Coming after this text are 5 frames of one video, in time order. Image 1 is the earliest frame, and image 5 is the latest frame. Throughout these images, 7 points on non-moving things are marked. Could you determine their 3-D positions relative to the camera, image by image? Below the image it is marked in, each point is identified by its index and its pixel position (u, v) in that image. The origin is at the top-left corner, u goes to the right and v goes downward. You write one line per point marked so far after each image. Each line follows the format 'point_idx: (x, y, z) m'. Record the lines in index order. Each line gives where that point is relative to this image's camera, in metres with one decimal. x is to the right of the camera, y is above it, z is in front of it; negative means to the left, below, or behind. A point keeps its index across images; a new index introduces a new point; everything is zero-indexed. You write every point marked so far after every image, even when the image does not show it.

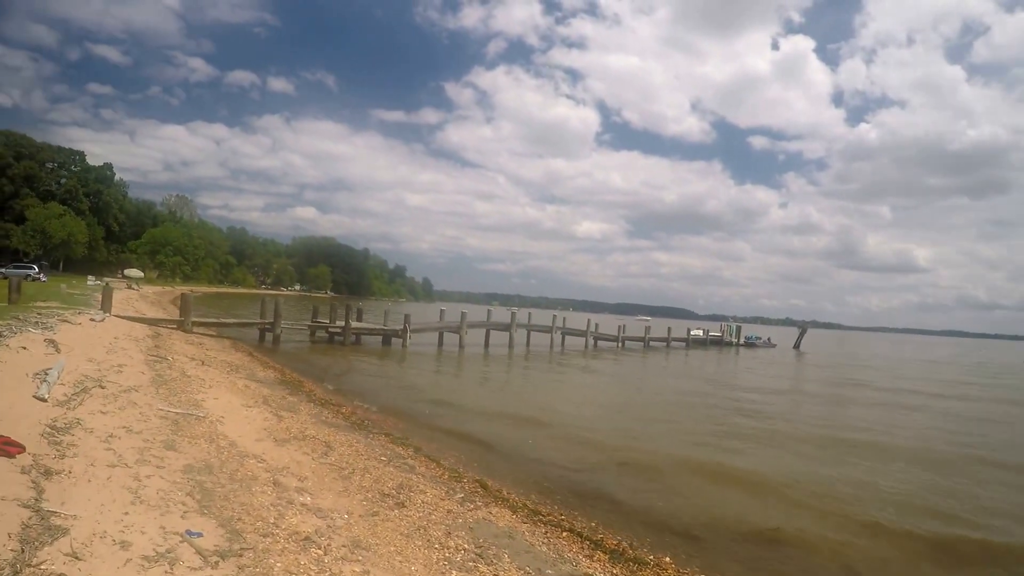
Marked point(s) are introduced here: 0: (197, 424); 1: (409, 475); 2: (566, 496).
0: (-7.1, -3.0, +13.7) m
1: (-2.0, -3.7, +12.1) m
2: (+1.2, -4.3, +12.8) m
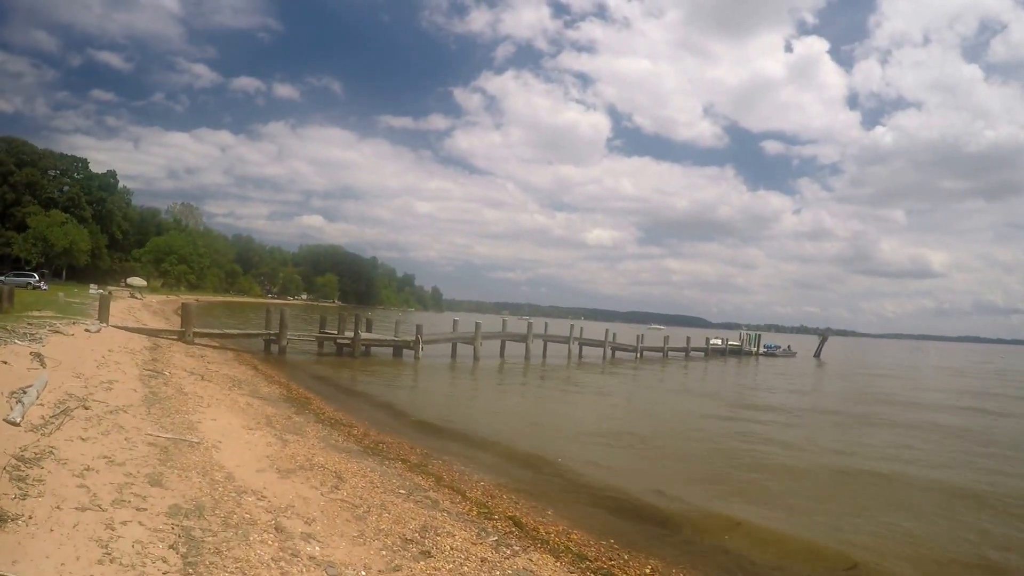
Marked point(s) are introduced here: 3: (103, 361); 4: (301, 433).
0: (-6.4, -3.2, +12.1) m
1: (-1.3, -3.9, +10.4) m
2: (+1.9, -4.5, +11.1) m
3: (-11.9, -2.1, +17.7) m
4: (-5.9, -3.8, +16.5) m
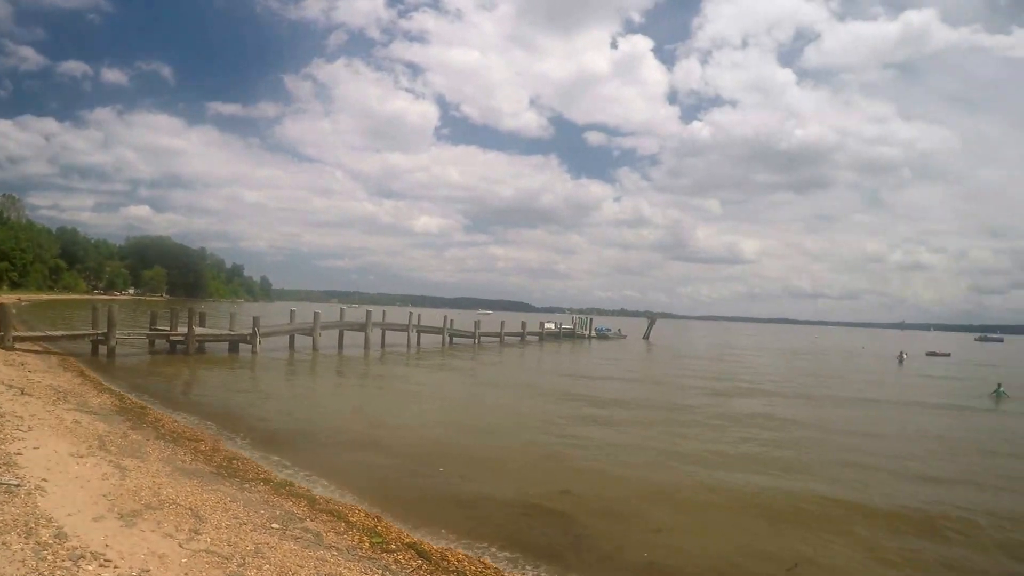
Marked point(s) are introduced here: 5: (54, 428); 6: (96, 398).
0: (-8.3, -3.6, +10.0) m
1: (-3.0, -4.1, +9.4) m
2: (+0.1, -4.6, +10.7) m
3: (-14.9, -2.7, +14.4) m
4: (-8.7, -4.2, +14.5) m
5: (-10.9, -3.6, +14.6) m
6: (-13.1, -3.9, +19.5) m
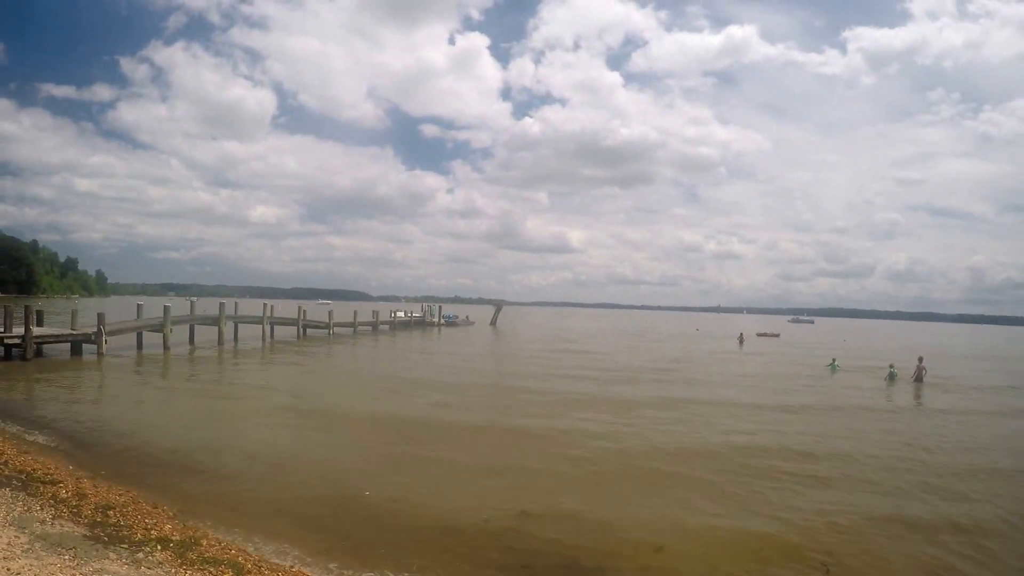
0: (-12.0, -4.1, +2.0) m
1: (-6.6, -4.5, +2.5) m
2: (-4.0, -4.9, +4.5) m
3: (-19.3, -3.2, +4.8) m
4: (-13.3, -4.6, +6.2) m
5: (-15.5, -4.1, +5.8) m
6: (-18.7, -4.3, +10.2) m
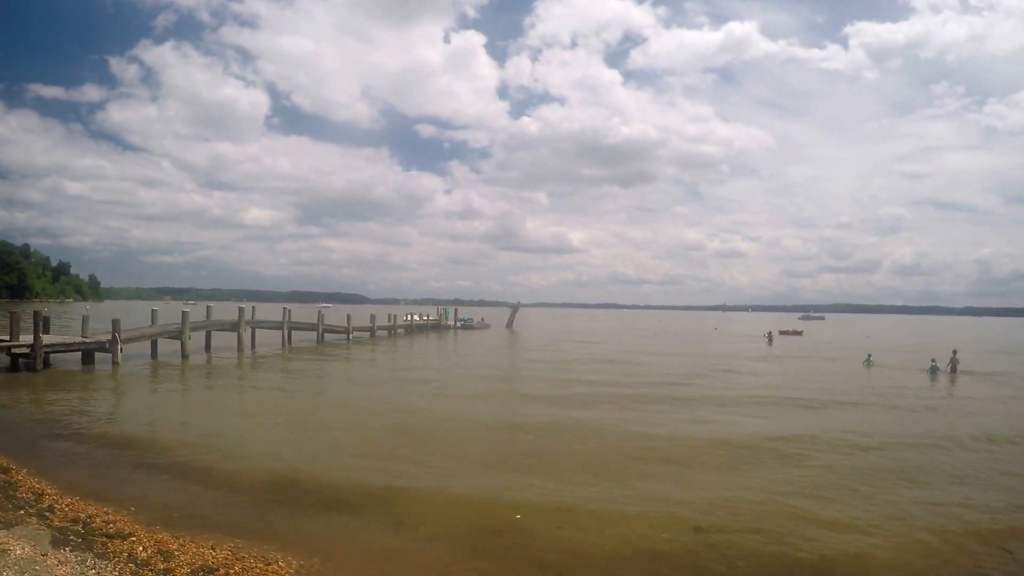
0: (-9.1, -4.6, +0.5) m
1: (-3.7, -5.0, +1.1) m
2: (-1.1, -5.4, +3.1) m
3: (-16.5, -3.8, +3.3) m
4: (-10.4, -5.2, +4.8) m
5: (-12.6, -4.7, +4.4) m
6: (-15.9, -4.9, +8.7) m
